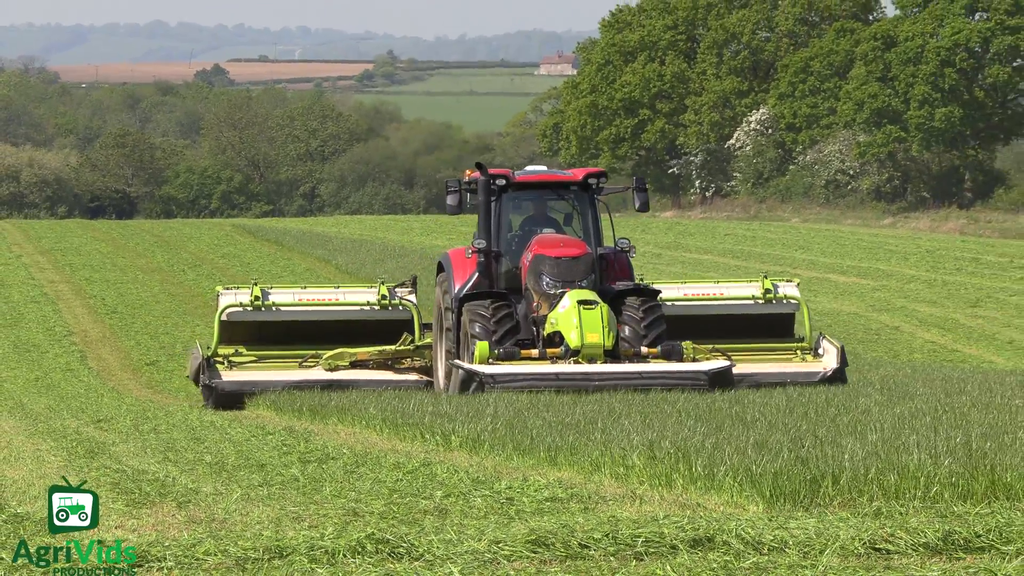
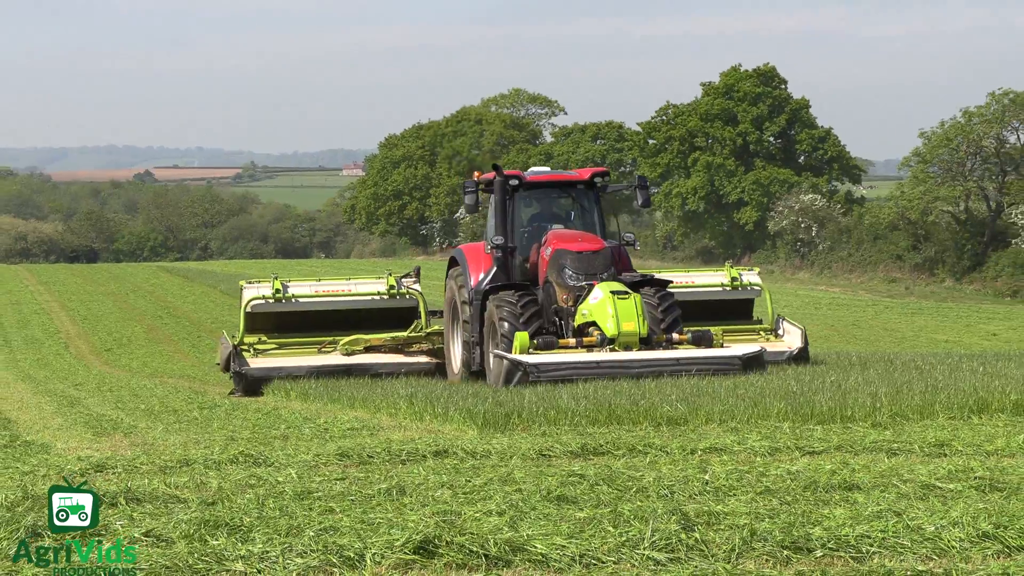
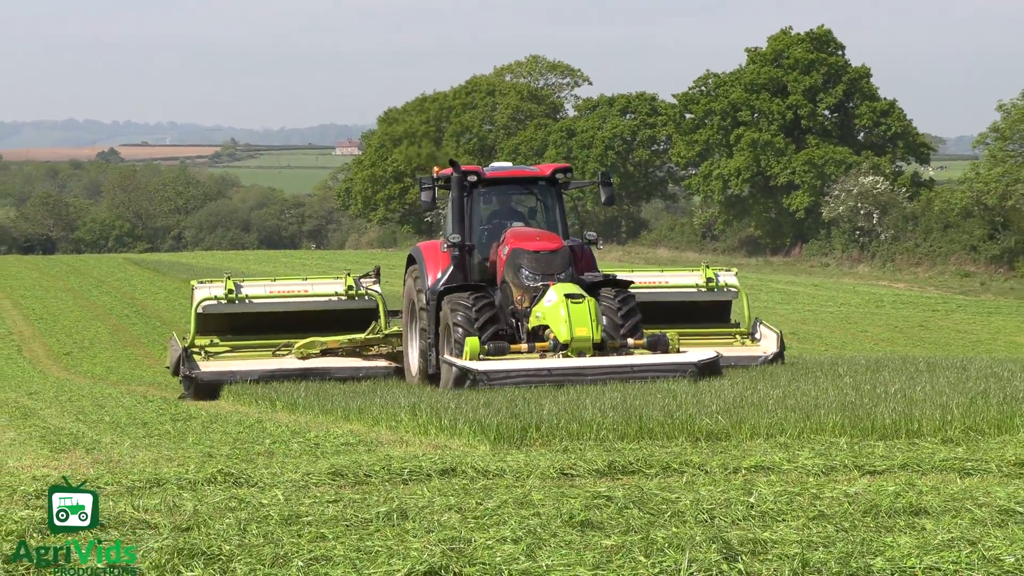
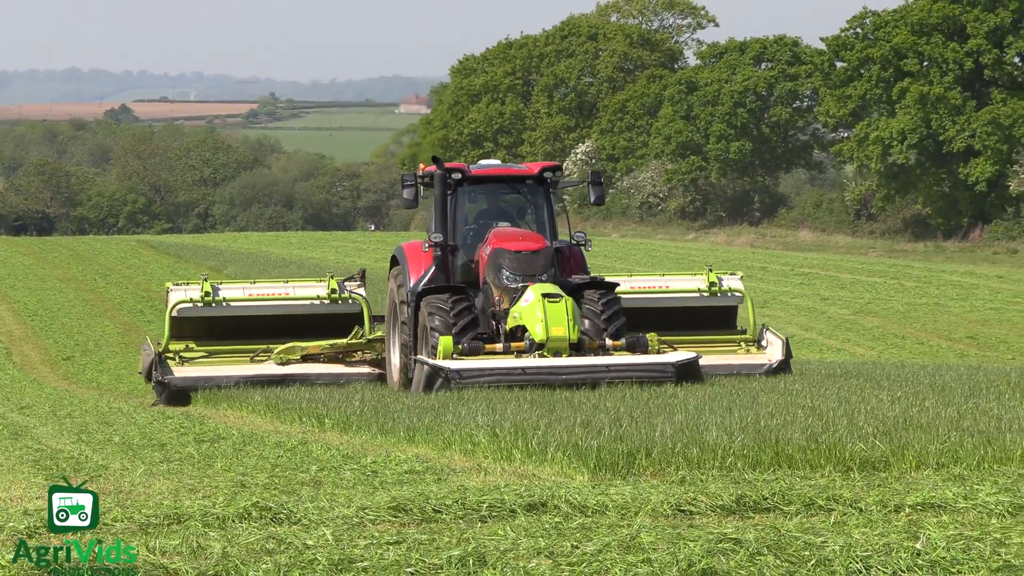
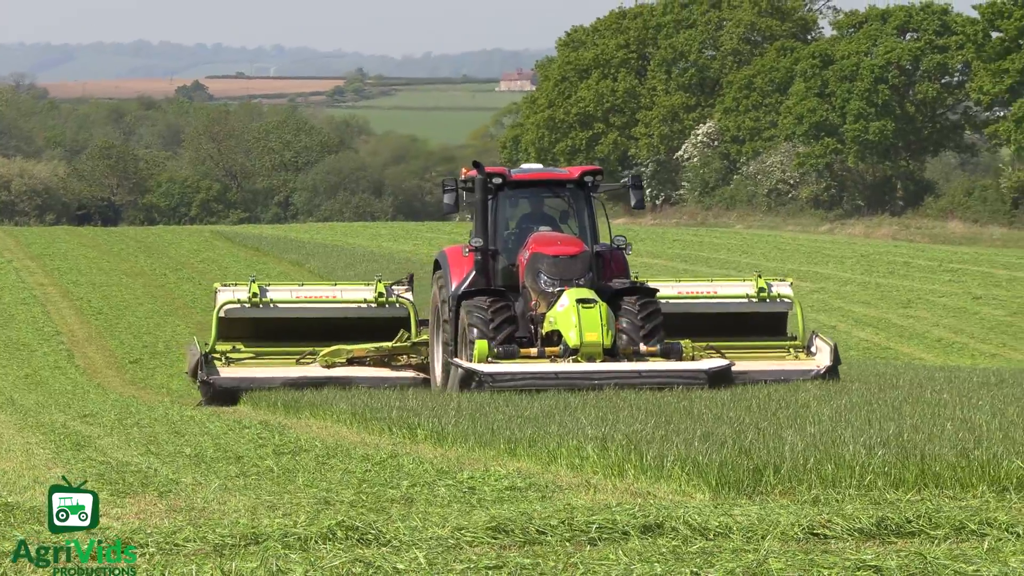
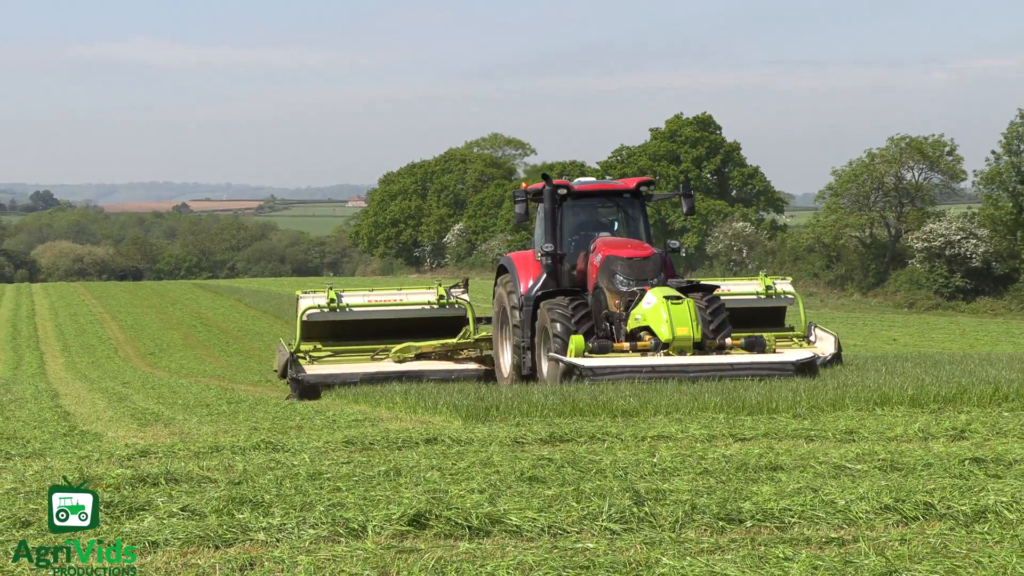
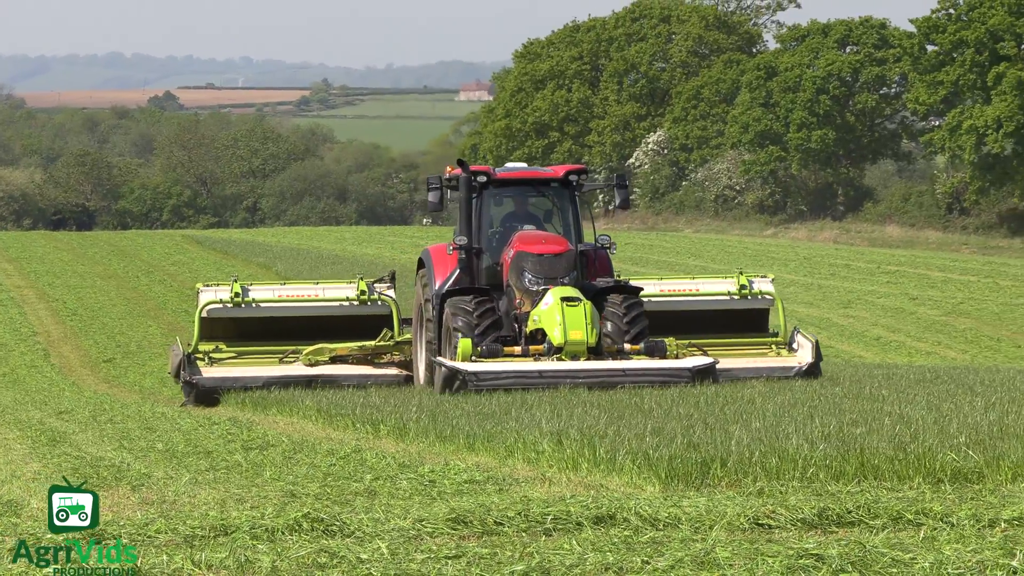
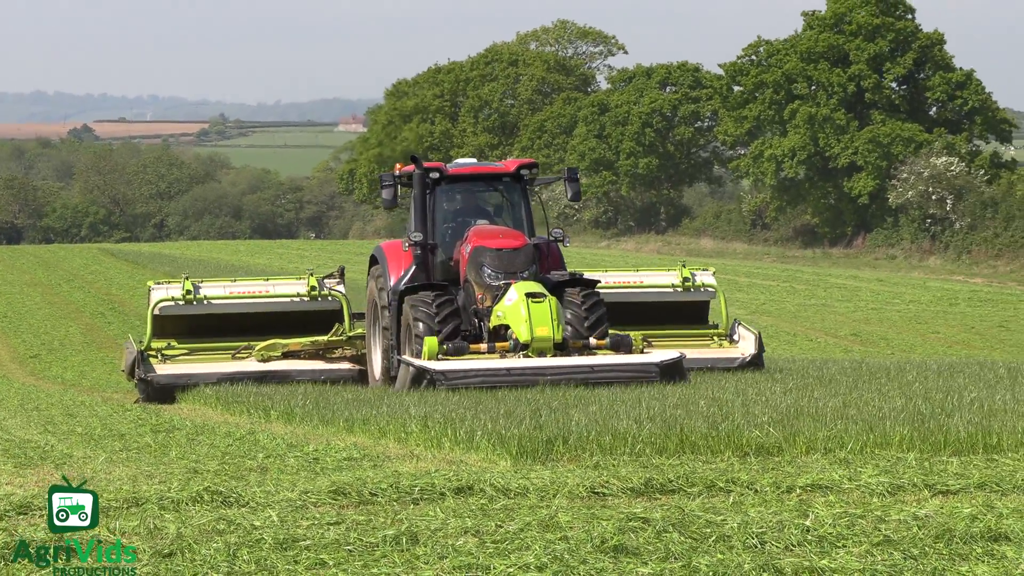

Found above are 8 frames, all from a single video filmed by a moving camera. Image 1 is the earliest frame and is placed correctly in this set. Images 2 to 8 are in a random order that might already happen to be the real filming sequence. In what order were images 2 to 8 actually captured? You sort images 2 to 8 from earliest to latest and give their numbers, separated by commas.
5, 7, 4, 8, 3, 2, 6
